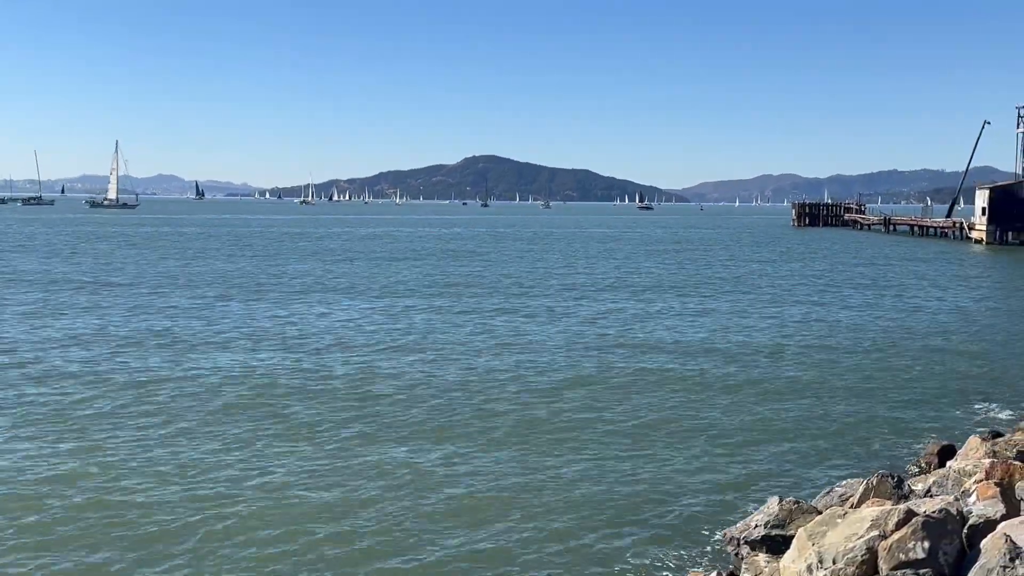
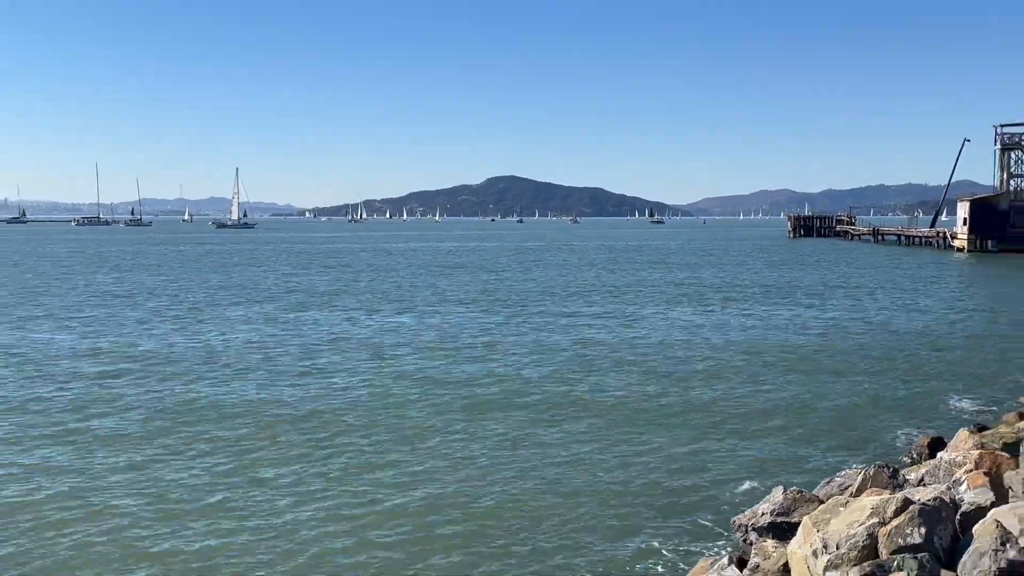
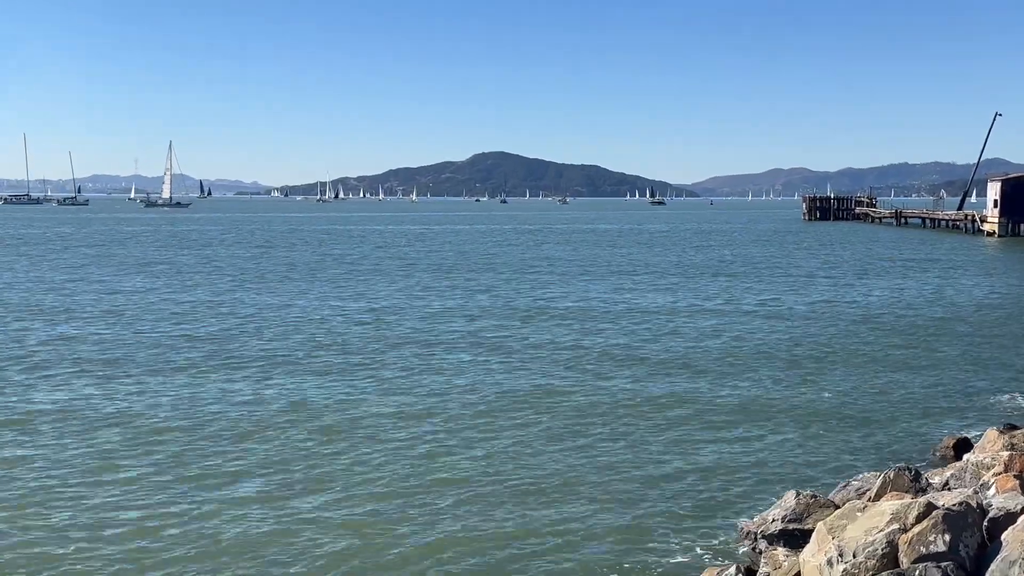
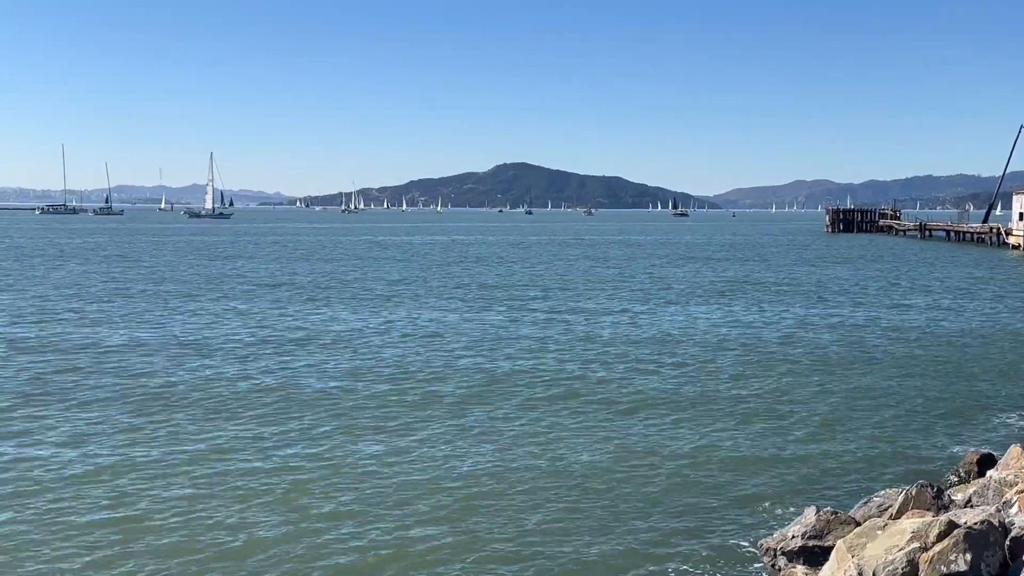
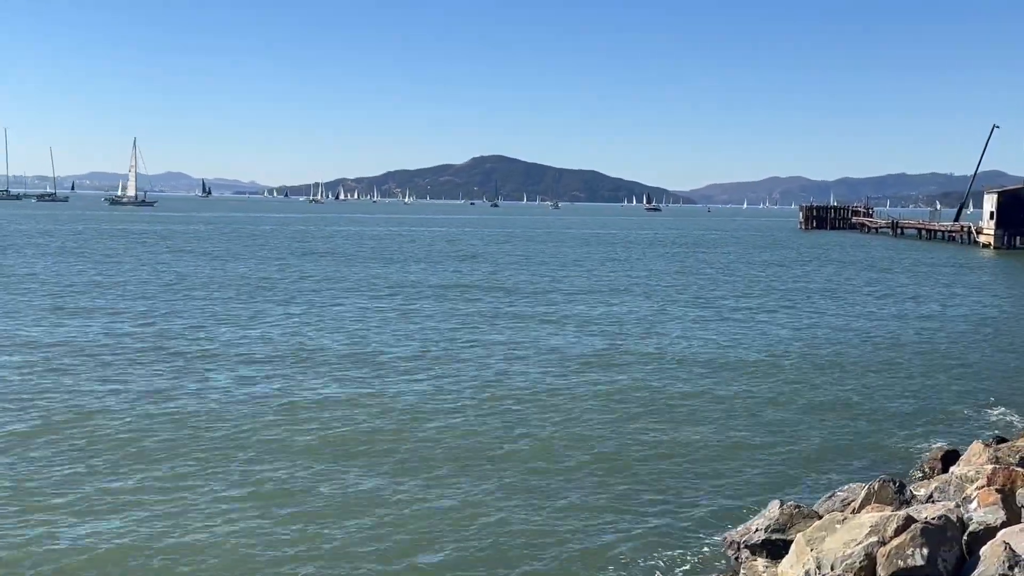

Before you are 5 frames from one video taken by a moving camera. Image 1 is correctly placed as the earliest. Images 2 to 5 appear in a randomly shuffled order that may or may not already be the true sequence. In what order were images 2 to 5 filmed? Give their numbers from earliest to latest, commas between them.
5, 3, 4, 2
